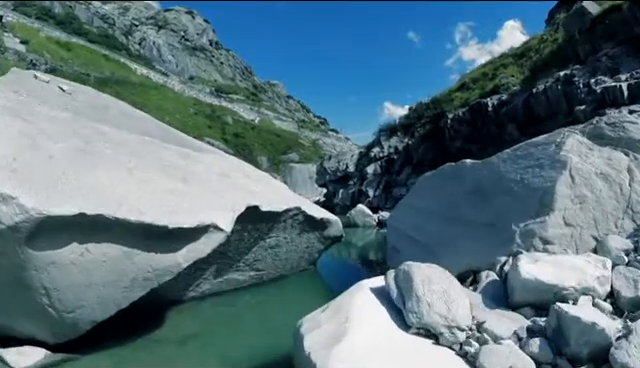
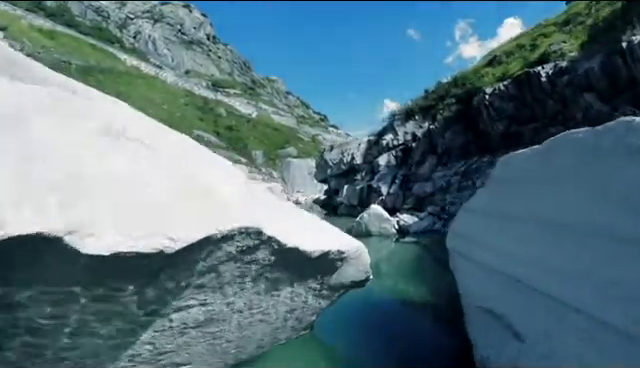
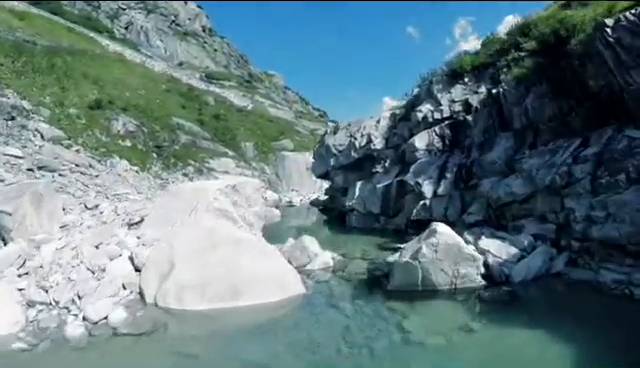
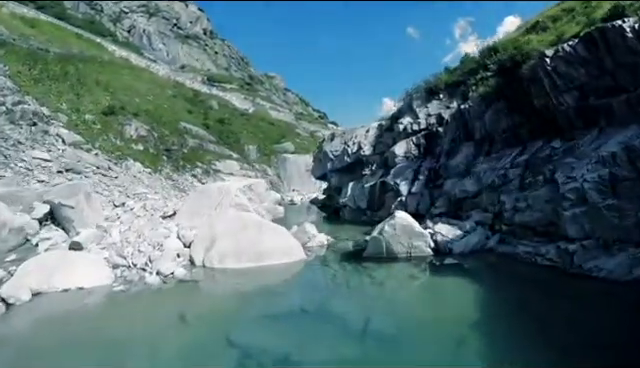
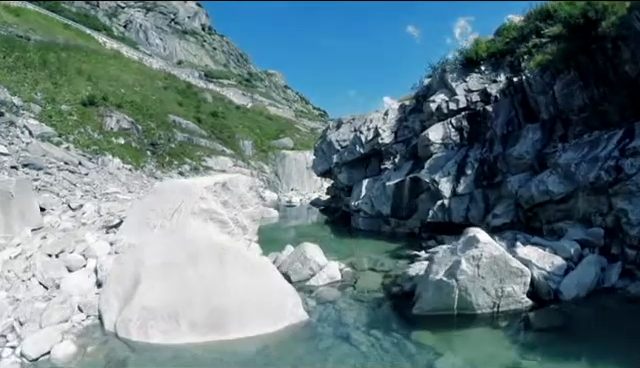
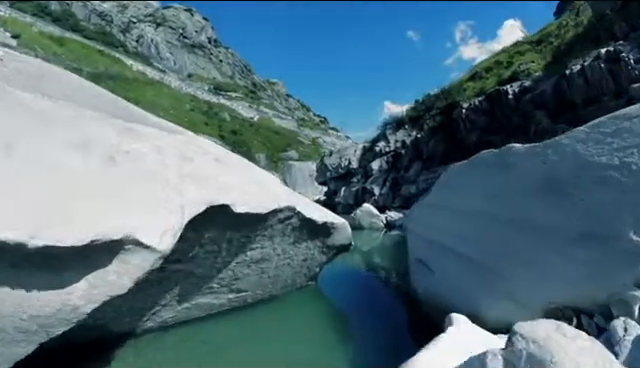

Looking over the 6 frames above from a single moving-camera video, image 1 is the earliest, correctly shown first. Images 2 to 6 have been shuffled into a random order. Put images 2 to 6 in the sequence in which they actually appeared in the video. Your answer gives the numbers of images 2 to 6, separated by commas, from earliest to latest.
6, 2, 4, 3, 5
